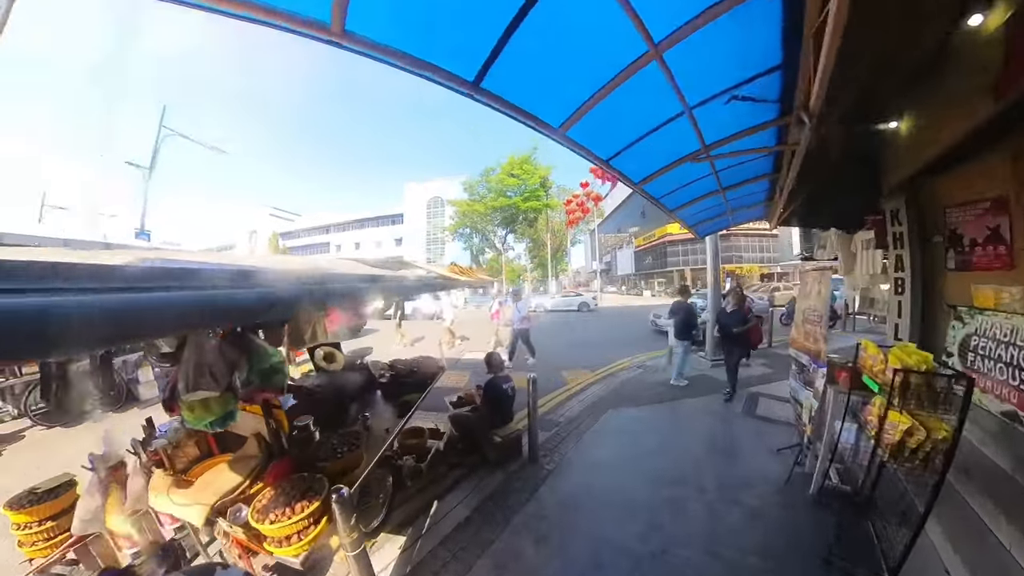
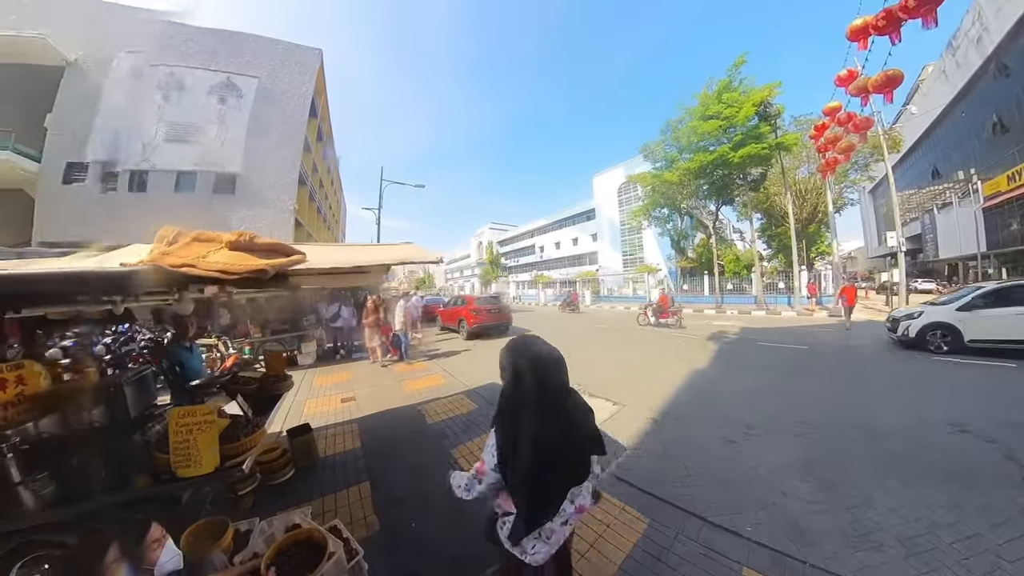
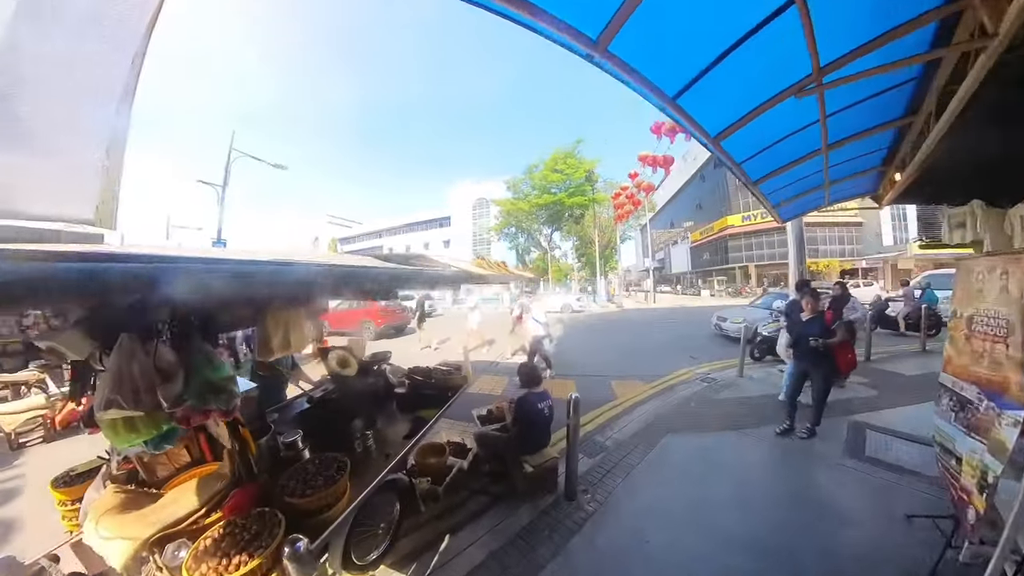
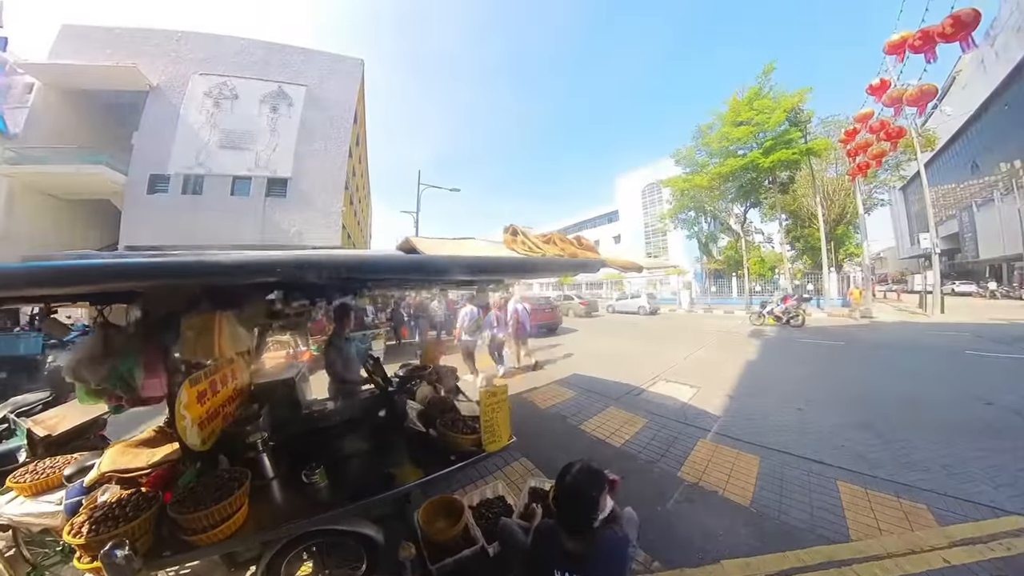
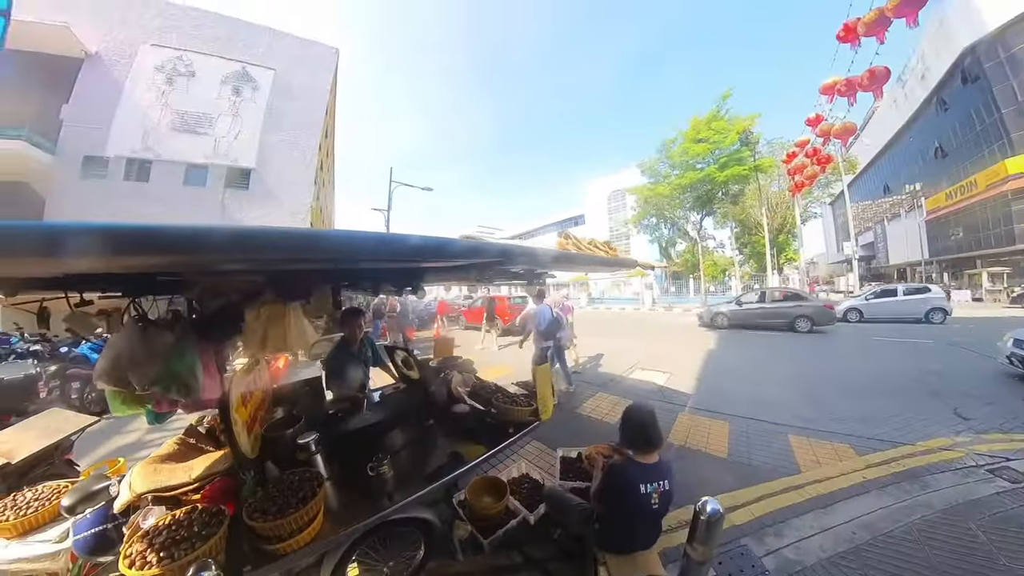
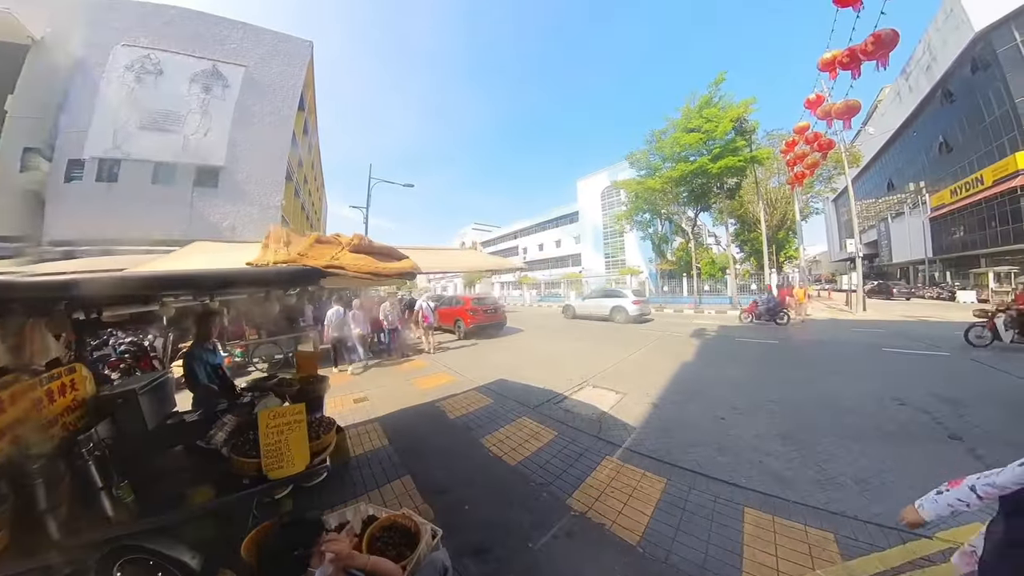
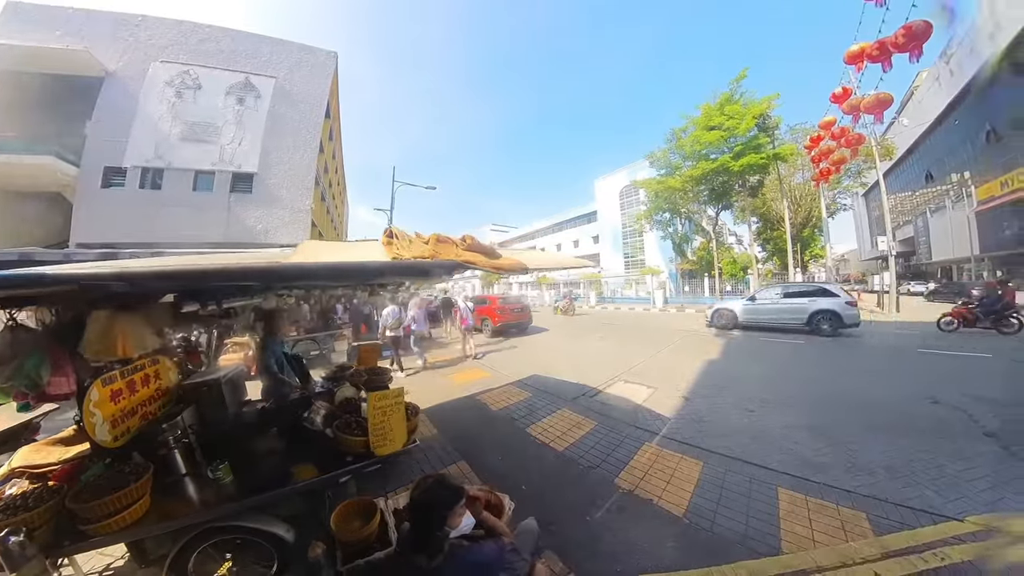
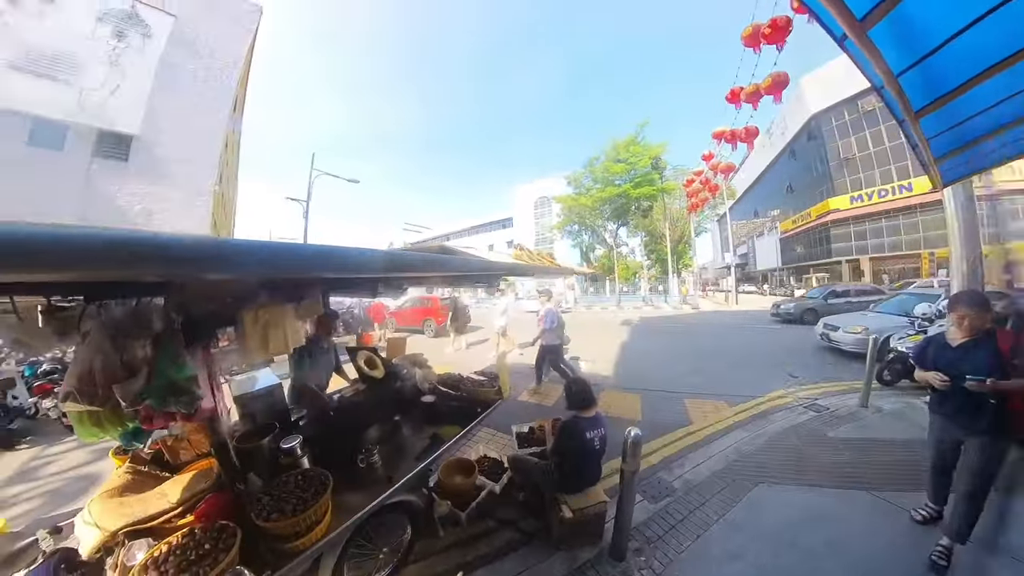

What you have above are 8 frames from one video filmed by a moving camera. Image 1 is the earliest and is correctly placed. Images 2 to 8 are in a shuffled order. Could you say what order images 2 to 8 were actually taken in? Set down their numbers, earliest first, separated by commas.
3, 8, 5, 4, 7, 6, 2
